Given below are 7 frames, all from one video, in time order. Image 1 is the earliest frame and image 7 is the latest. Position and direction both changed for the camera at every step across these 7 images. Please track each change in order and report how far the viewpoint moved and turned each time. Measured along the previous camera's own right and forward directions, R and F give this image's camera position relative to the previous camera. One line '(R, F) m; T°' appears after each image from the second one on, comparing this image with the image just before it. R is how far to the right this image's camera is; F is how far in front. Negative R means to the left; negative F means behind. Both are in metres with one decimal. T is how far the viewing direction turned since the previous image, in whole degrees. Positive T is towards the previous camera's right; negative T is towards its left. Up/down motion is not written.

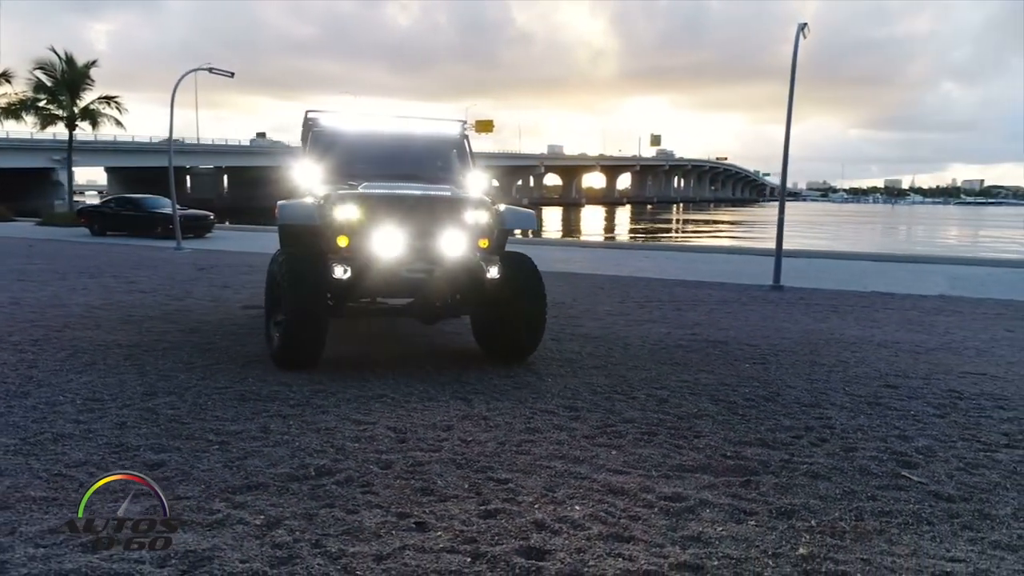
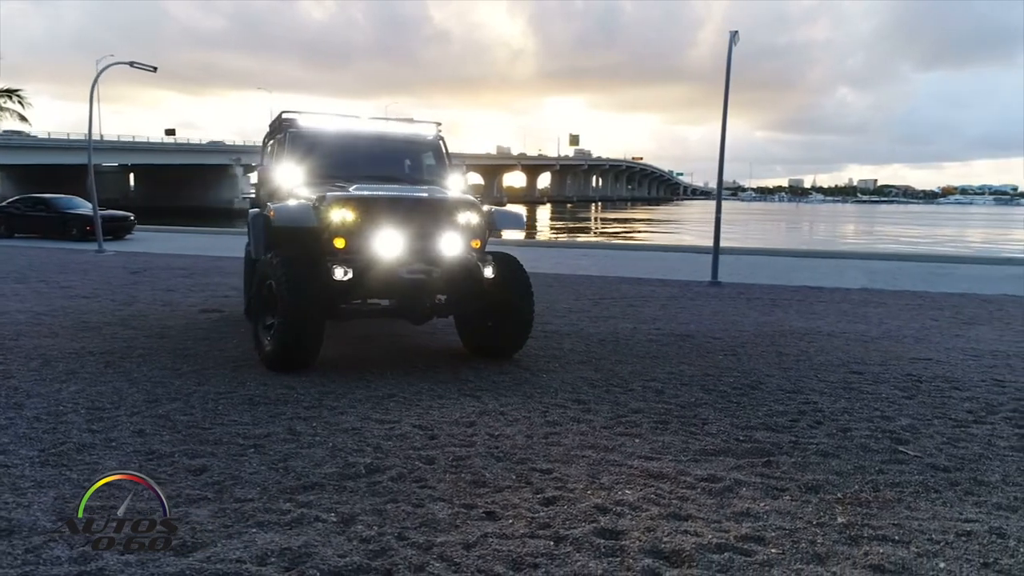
(-0.7, -0.2) m; +6°
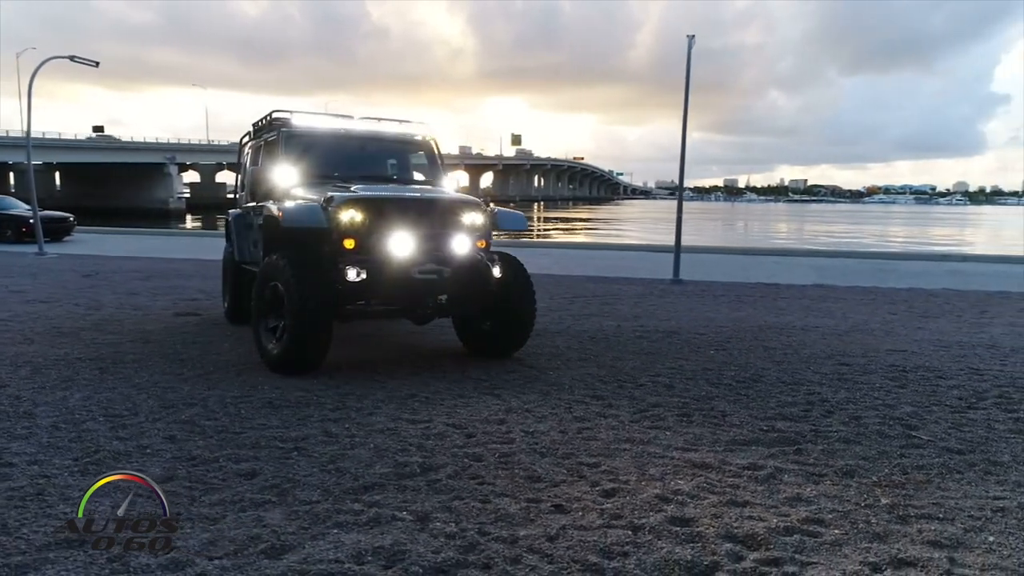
(-0.6, -0.1) m; +5°
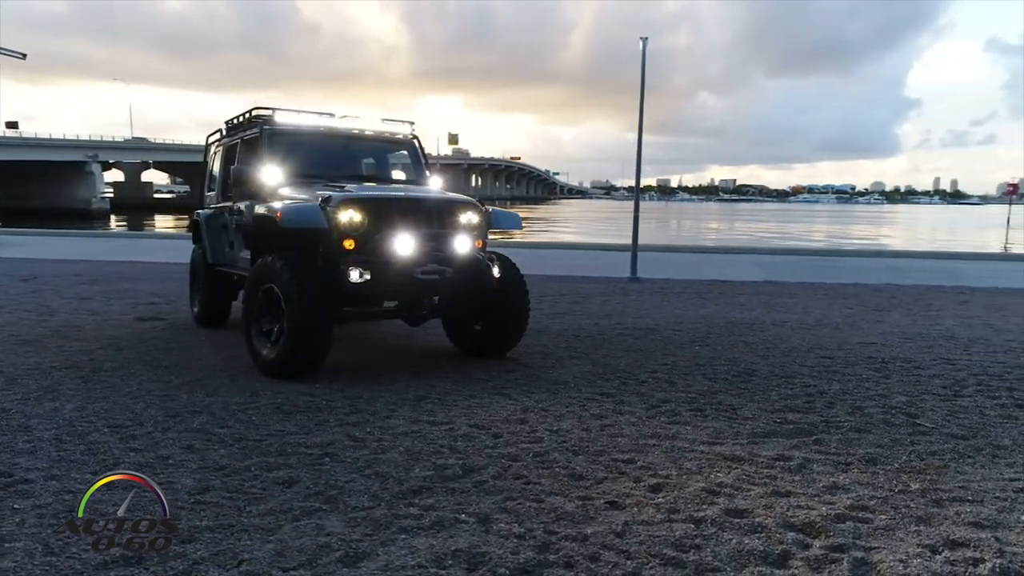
(-0.6, 0.0) m; +5°
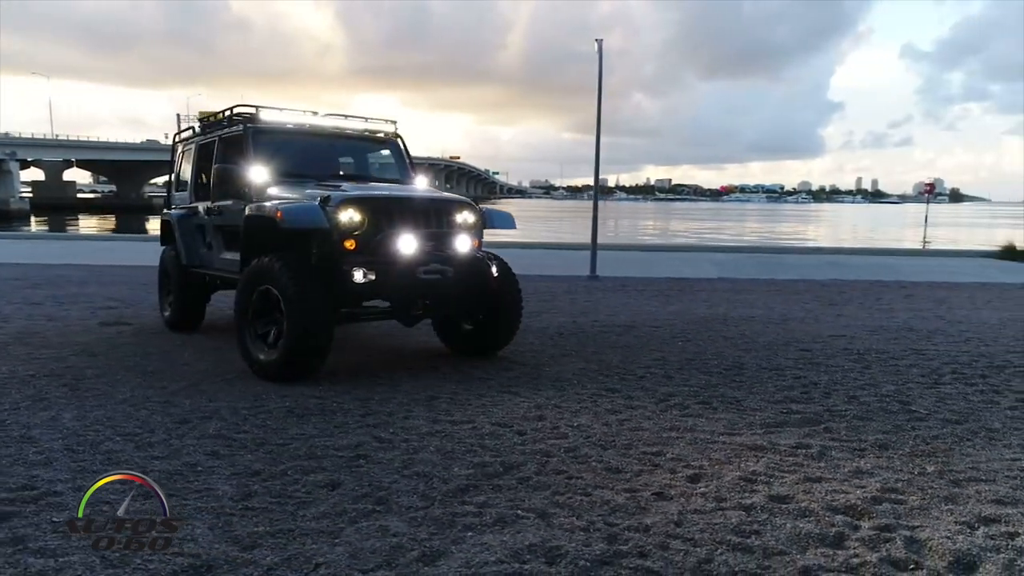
(-0.6, 0.0) m; +5°
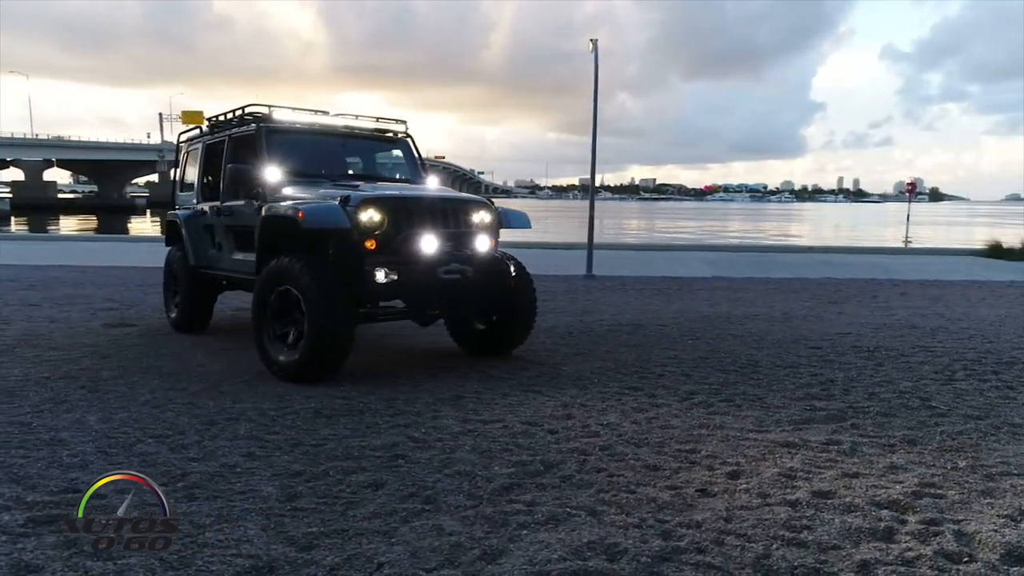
(-0.3, 0.0) m; +1°
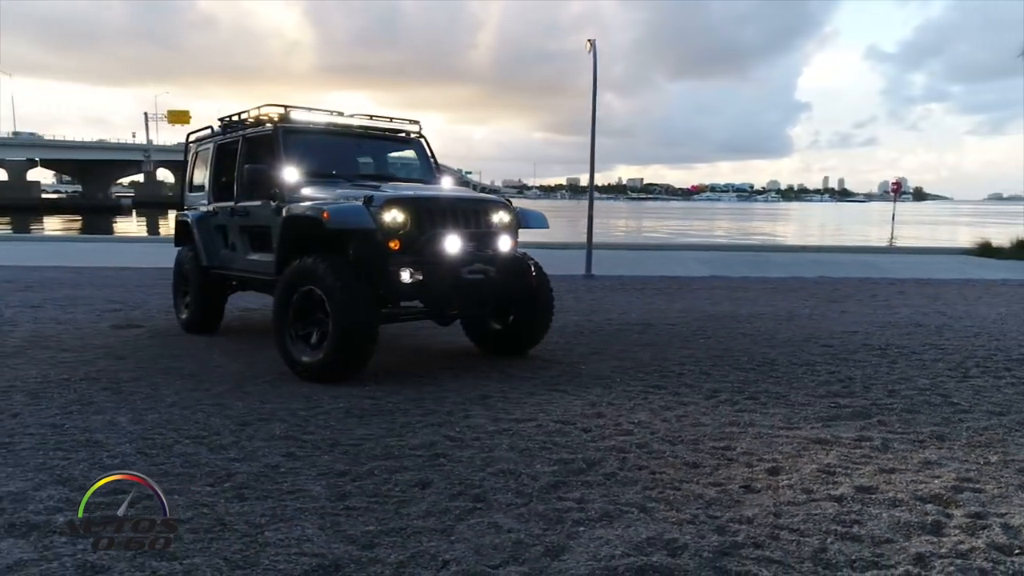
(-0.3, 0.0) m; +1°
